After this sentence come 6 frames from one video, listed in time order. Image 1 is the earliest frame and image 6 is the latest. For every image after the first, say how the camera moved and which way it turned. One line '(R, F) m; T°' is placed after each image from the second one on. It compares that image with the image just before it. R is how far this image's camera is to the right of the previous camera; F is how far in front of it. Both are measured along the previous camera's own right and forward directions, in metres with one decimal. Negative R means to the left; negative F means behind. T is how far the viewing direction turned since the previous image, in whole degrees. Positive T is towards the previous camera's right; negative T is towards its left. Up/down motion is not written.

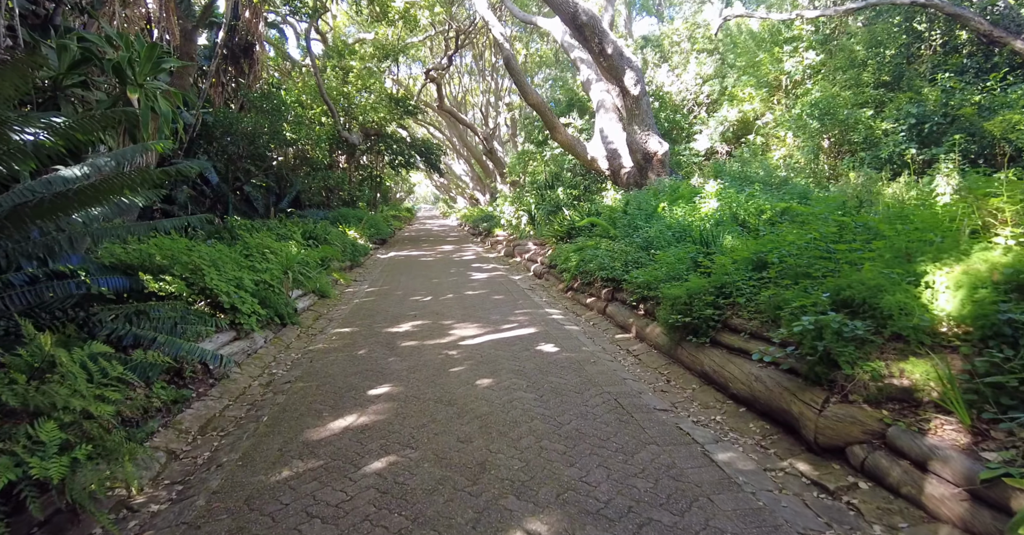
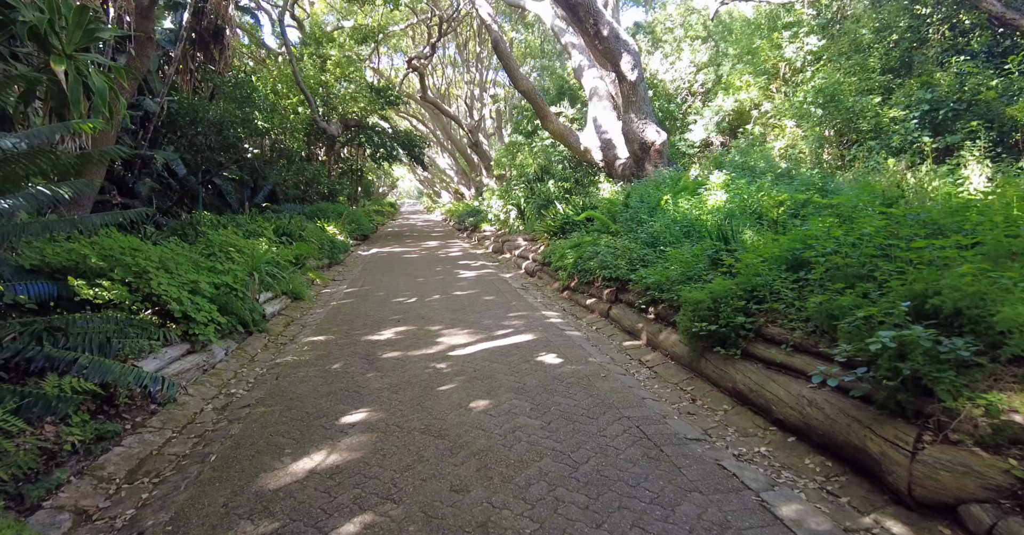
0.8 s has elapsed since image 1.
(-0.1, +0.7) m; +2°
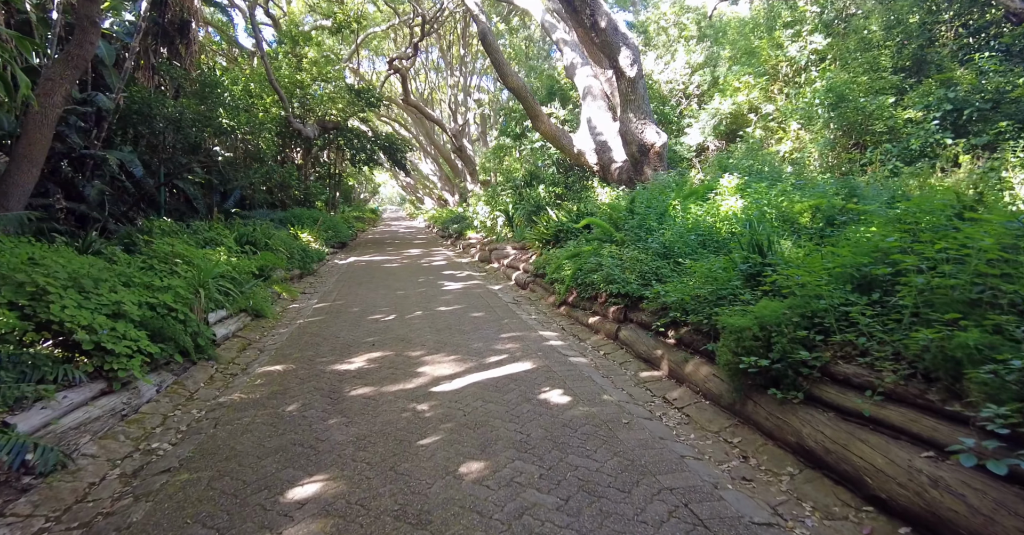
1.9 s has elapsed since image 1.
(-0.1, +0.9) m; +2°
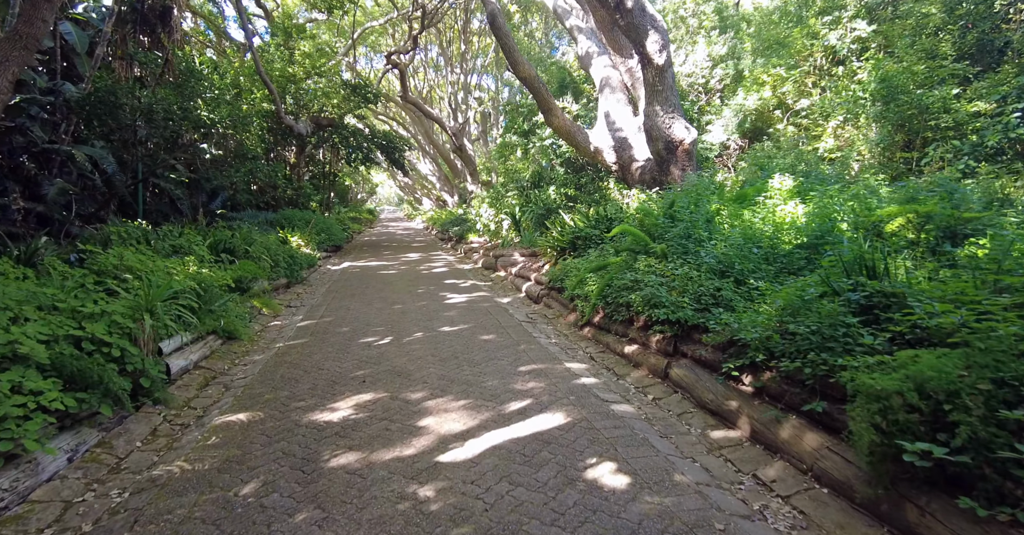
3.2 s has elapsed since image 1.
(-0.2, +1.1) m; 0°
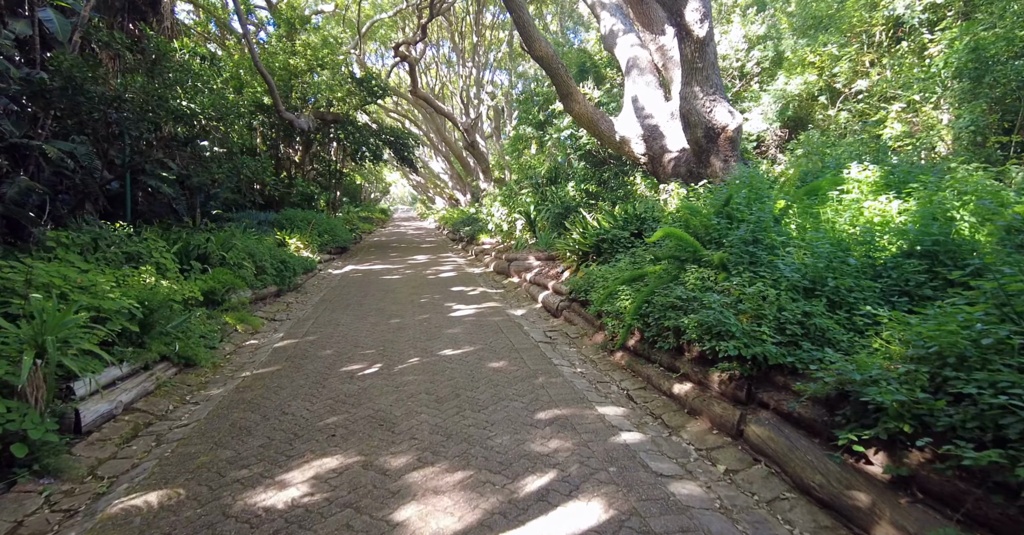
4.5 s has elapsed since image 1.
(0.0, +1.2) m; -1°
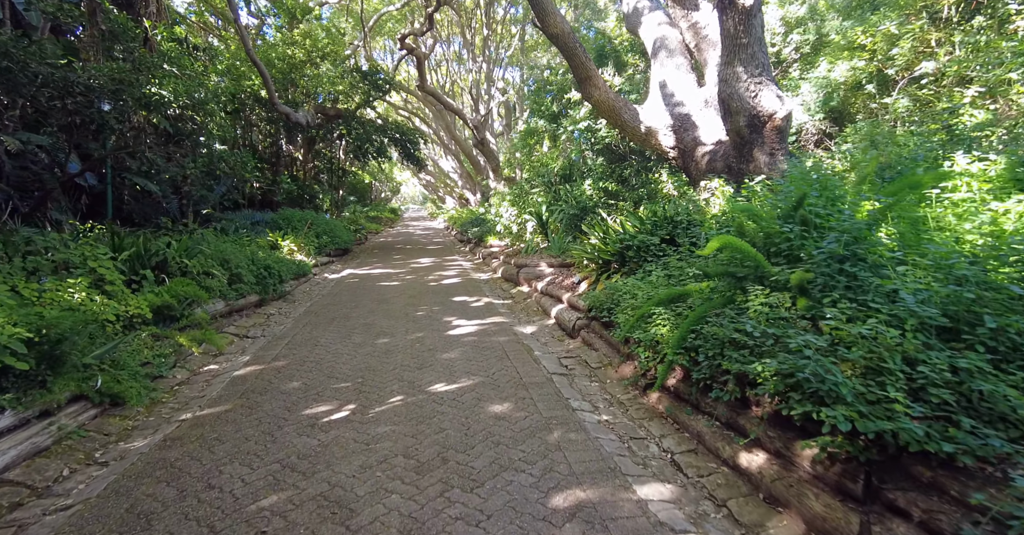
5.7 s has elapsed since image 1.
(0.0, +1.1) m; -1°
